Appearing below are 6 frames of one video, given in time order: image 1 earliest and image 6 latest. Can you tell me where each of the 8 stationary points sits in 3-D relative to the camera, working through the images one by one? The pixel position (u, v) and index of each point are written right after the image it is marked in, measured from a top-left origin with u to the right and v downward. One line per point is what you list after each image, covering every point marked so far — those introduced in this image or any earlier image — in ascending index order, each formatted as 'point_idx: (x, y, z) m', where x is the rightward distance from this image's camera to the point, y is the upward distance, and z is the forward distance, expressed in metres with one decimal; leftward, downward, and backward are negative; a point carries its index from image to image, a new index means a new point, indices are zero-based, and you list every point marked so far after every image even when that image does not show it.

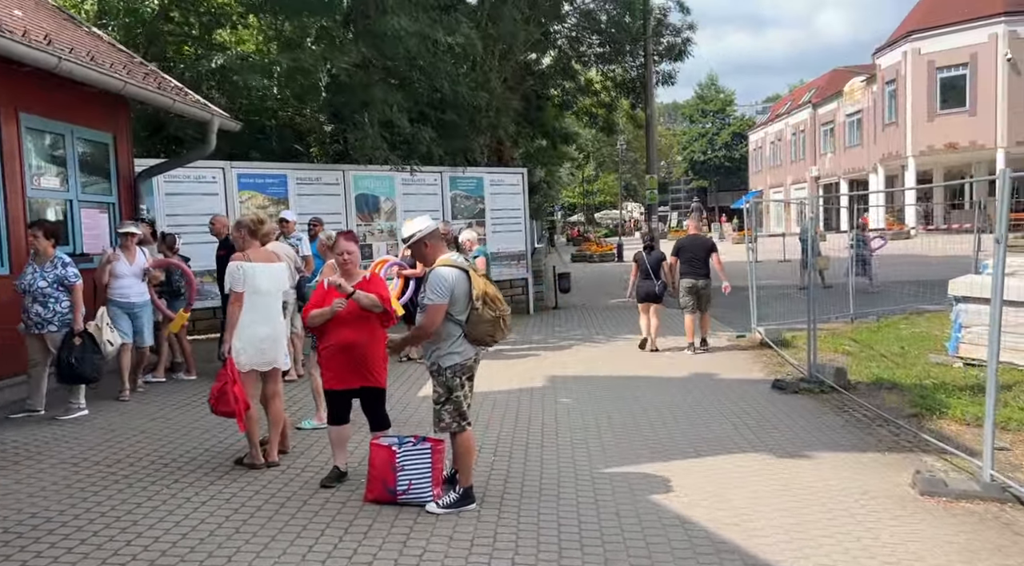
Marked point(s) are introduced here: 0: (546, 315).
0: (+0.6, -0.6, +15.1) m
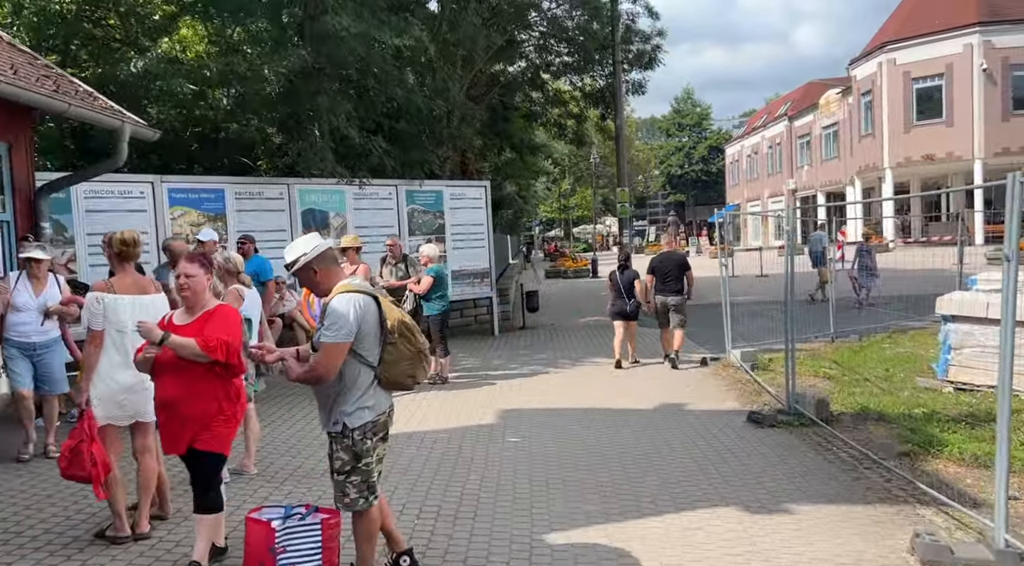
0: (0.0, -0.9, +14.3) m
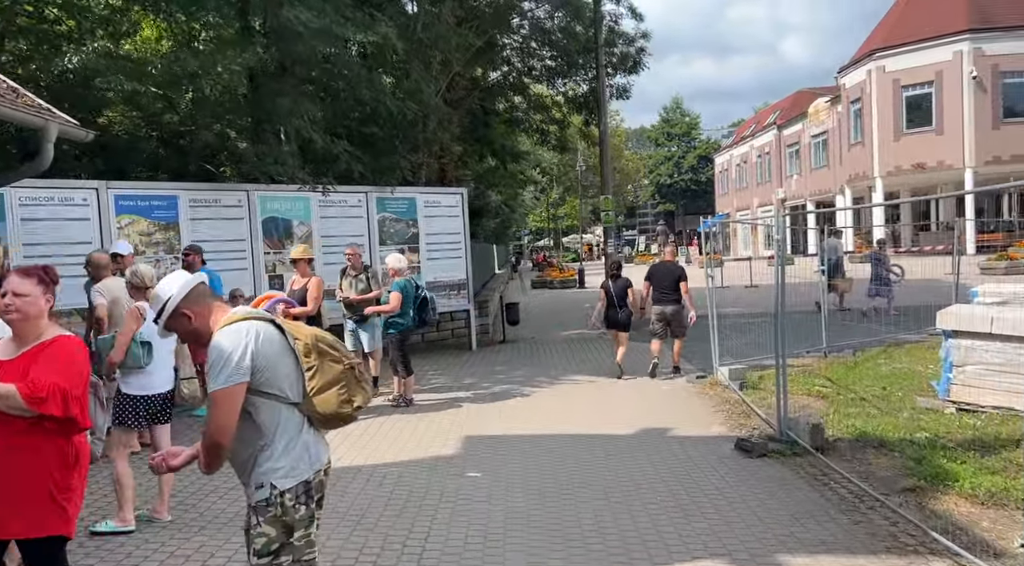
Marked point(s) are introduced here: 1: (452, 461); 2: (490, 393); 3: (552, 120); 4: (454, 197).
0: (-0.4, -1.1, +13.6) m
1: (-0.4, -1.3, +6.2) m
2: (-0.2, -1.2, +9.1) m
3: (+0.9, +3.7, +19.1) m
4: (-0.9, +1.4, +13.2) m
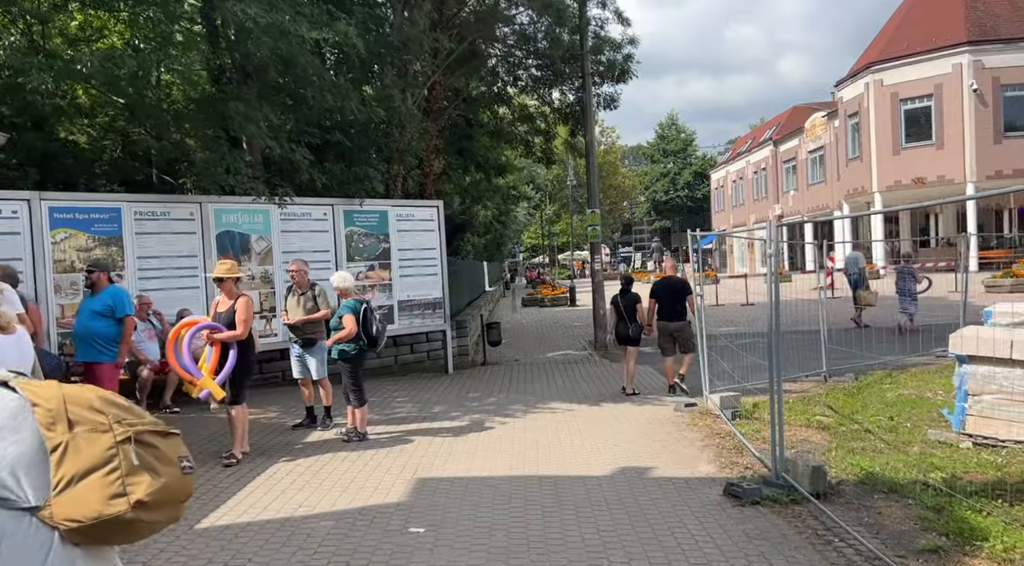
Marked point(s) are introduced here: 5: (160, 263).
0: (-0.7, -1.4, +12.8) m
1: (-0.7, -1.5, +5.3) m
2: (-0.6, -1.4, +8.3) m
3: (+0.6, +3.3, +18.3) m
4: (-1.2, +1.1, +12.4) m
5: (-4.1, +0.2, +9.7) m
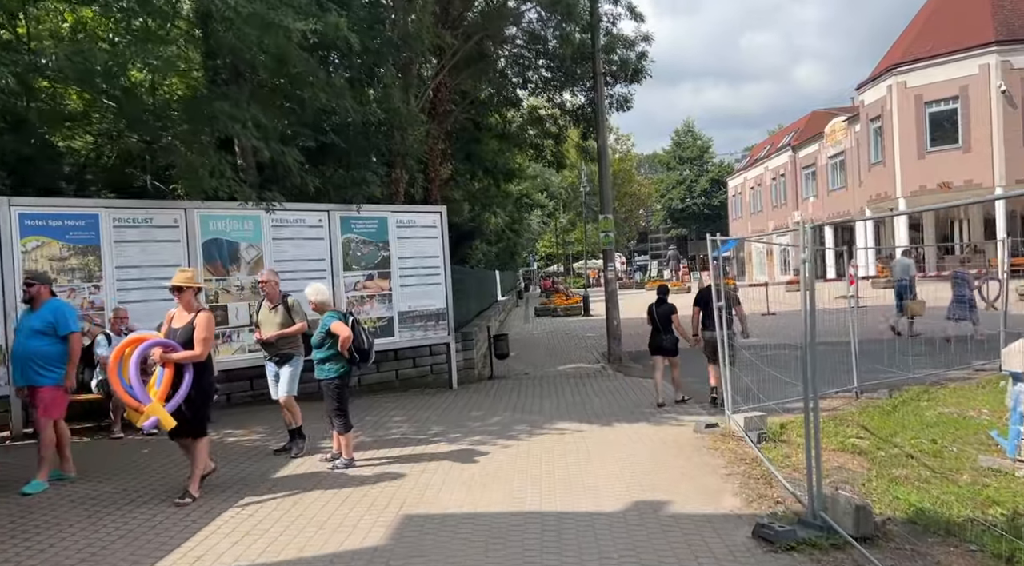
0: (-0.6, -1.5, +12.1) m
1: (-0.8, -1.5, +4.6) m
2: (-0.5, -1.5, +7.6) m
3: (+0.8, +3.1, +17.7) m
4: (-1.1, +0.9, +11.7) m
5: (-4.1, +0.1, +9.1) m
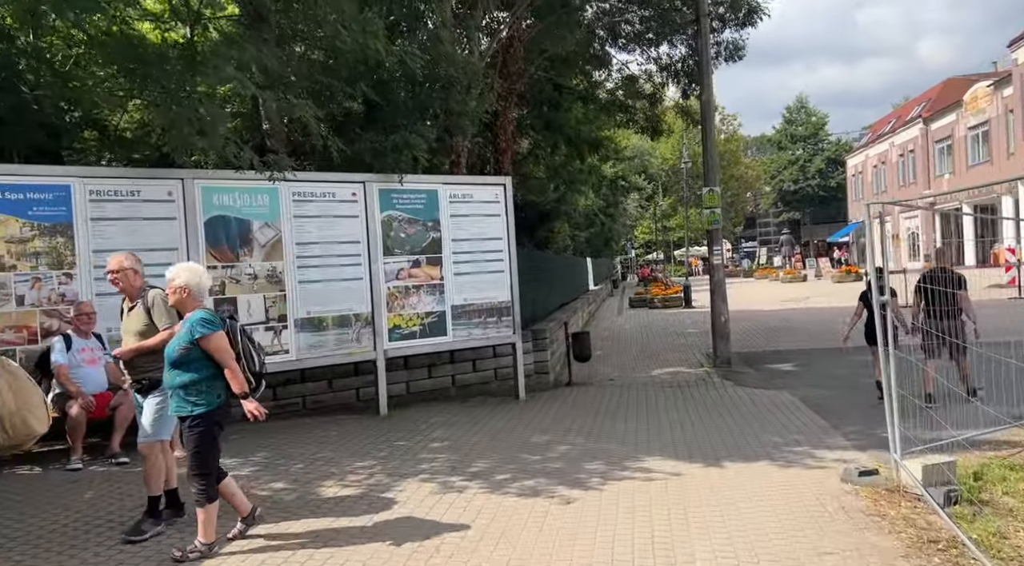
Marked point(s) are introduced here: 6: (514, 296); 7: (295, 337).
0: (+0.4, -1.4, +9.9) m
1: (-0.7, -1.5, +2.5) m
2: (-0.1, -1.4, +5.4) m
3: (+2.4, +3.4, +15.2) m
4: (-0.2, +1.1, +9.6) m
5: (-3.4, +0.2, +7.4) m
6: (+0.1, -0.1, +9.7) m
7: (-2.2, -0.5, +8.2) m
